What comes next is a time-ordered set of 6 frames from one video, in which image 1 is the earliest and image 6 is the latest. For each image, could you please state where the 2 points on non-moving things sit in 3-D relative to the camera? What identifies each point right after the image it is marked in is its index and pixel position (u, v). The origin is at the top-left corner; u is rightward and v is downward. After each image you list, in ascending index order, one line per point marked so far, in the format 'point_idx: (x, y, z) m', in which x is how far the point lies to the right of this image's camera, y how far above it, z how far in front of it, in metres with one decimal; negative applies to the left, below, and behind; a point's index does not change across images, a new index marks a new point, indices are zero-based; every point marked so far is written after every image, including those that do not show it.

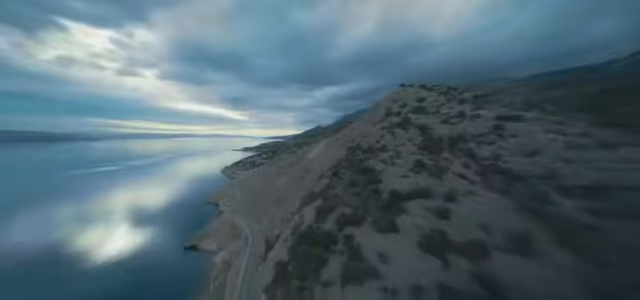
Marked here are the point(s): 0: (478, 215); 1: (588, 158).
0: (+10.4, -4.3, +12.0) m
1: (+18.9, -0.6, +13.2) m
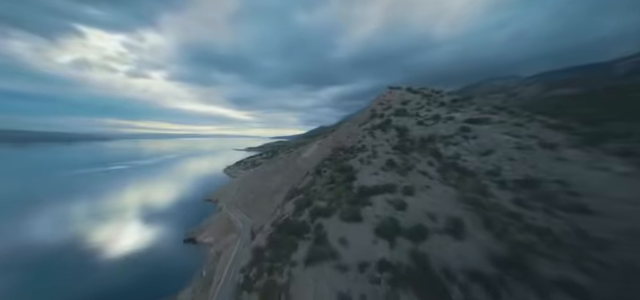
0: (+8.3, -4.2, +14.0) m
1: (+16.8, -0.6, +15.0) m
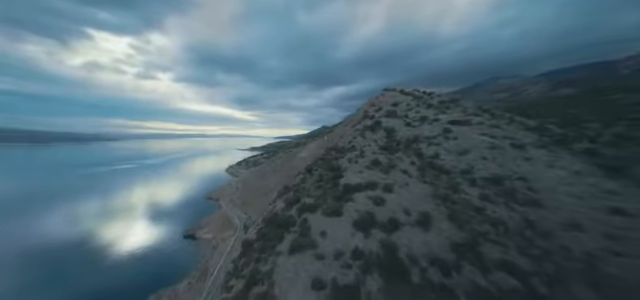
0: (+7.0, -4.2, +15.2) m
1: (+15.6, -0.6, +16.1) m
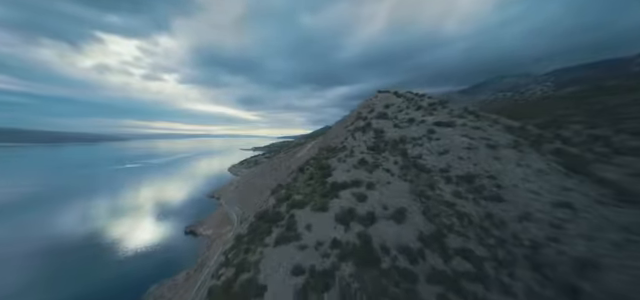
0: (+5.8, -4.3, +16.4) m
1: (+14.3, -0.6, +17.1) m
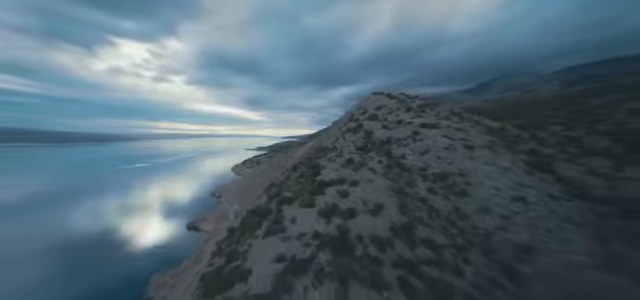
0: (+4.4, -4.3, +17.7) m
1: (+13.0, -0.6, +18.2) m
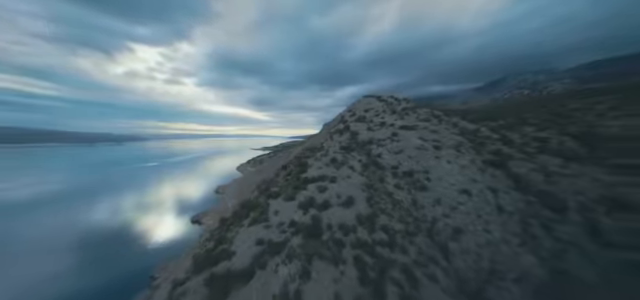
0: (+2.3, -4.2, +19.6) m
1: (+10.9, -0.6, +19.8) m
